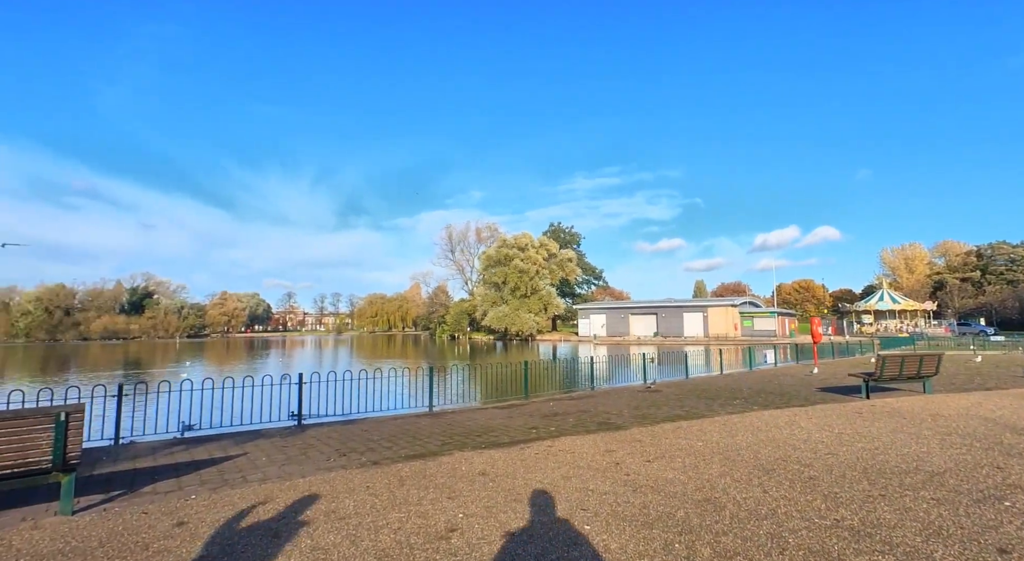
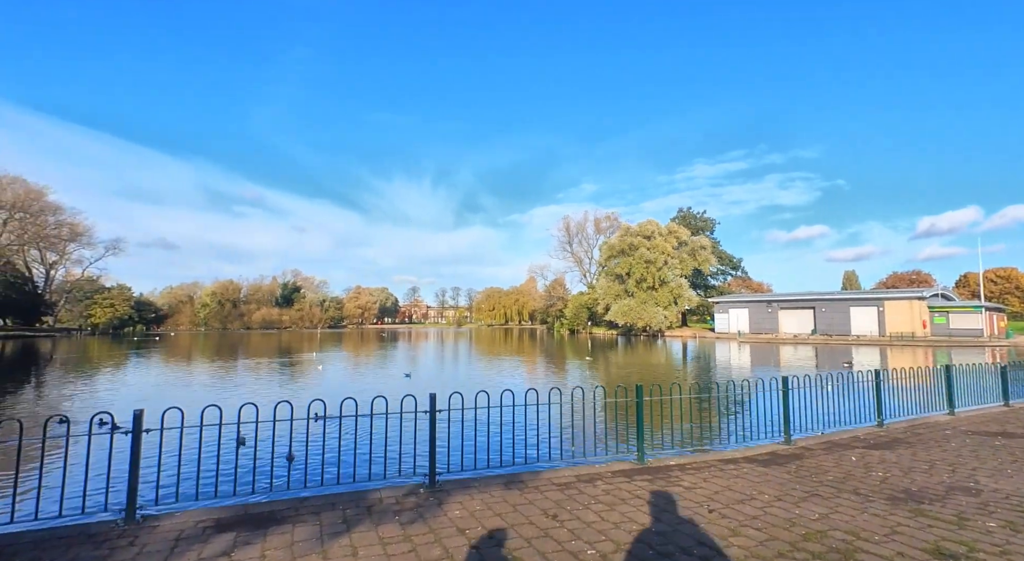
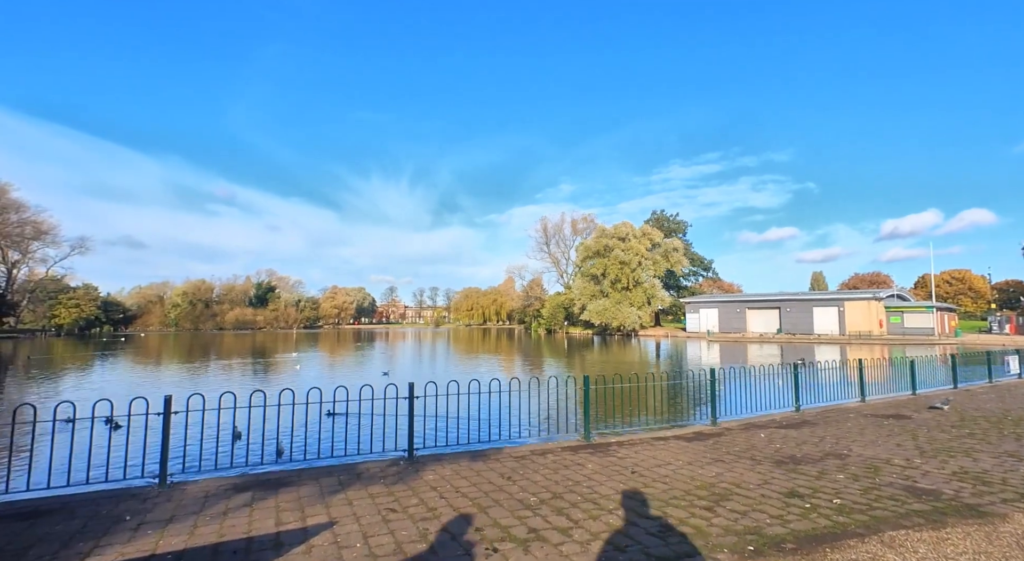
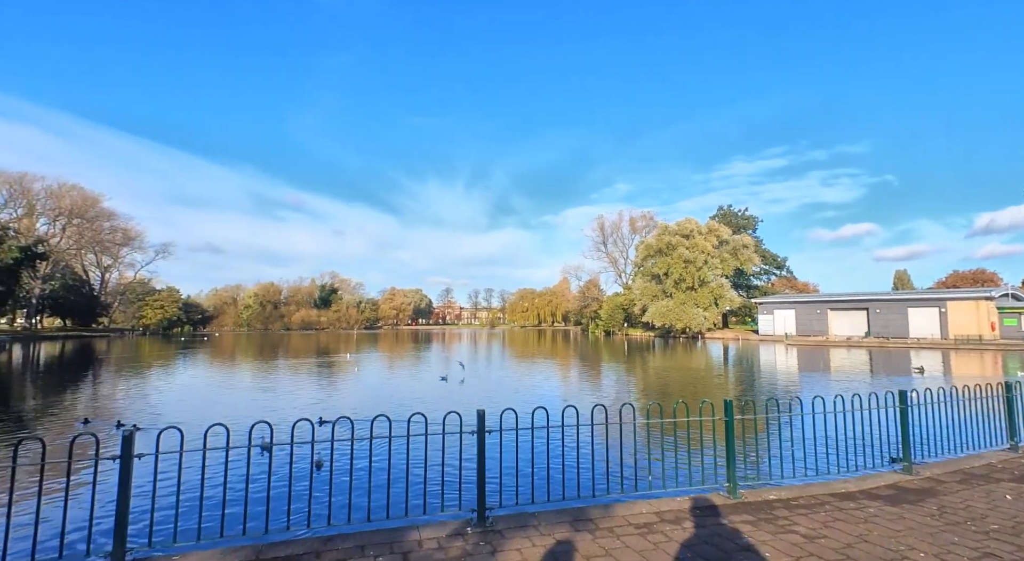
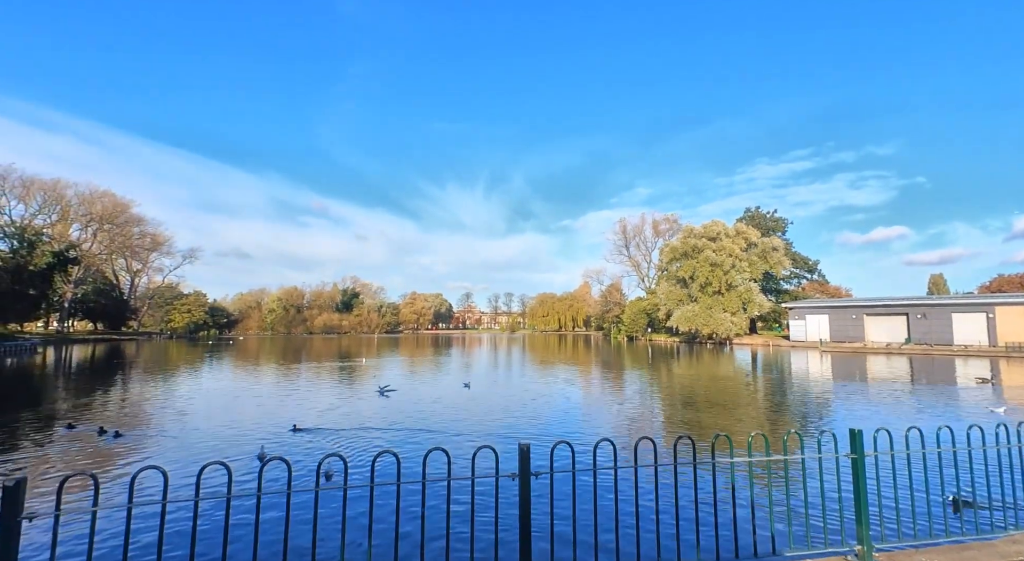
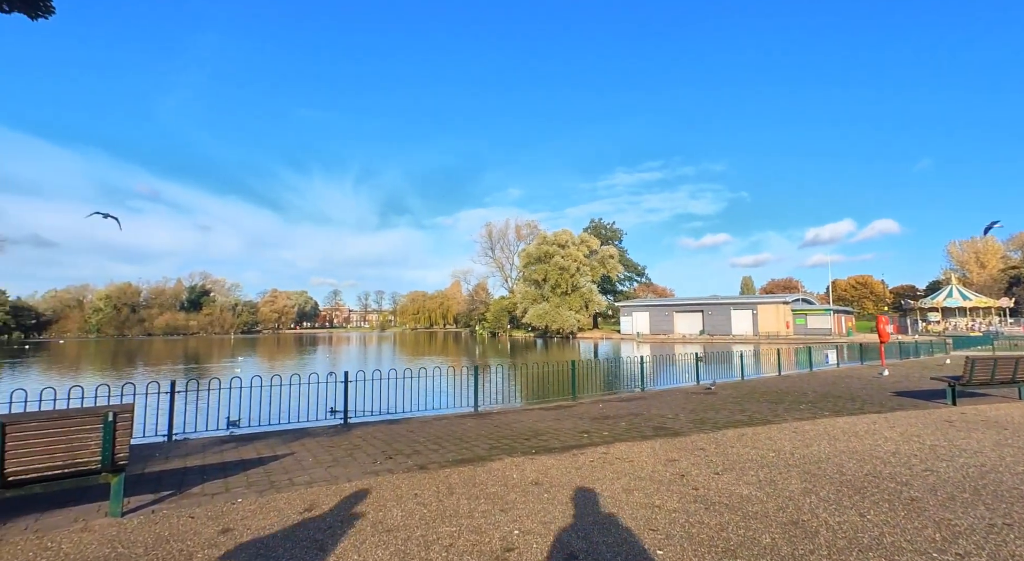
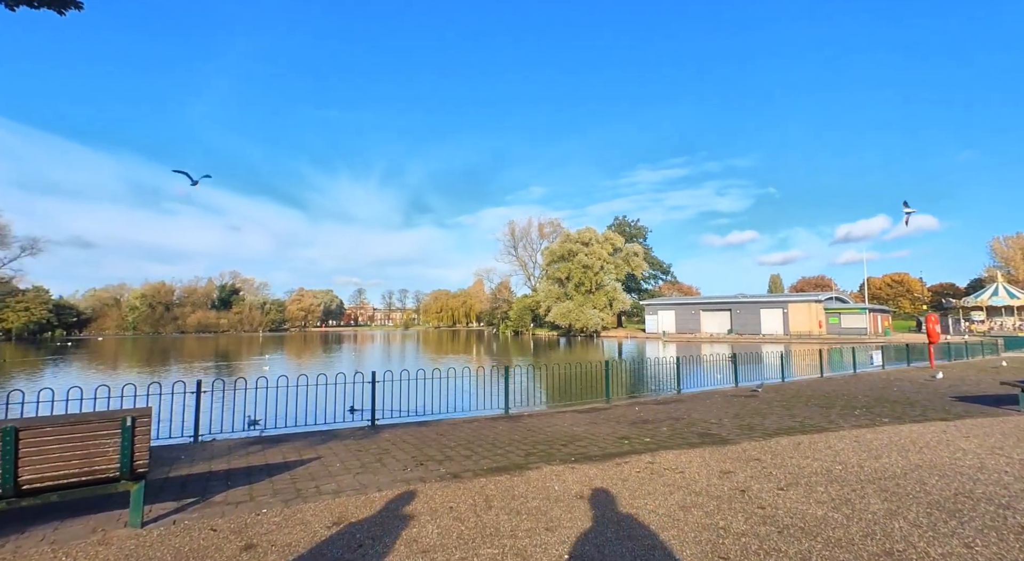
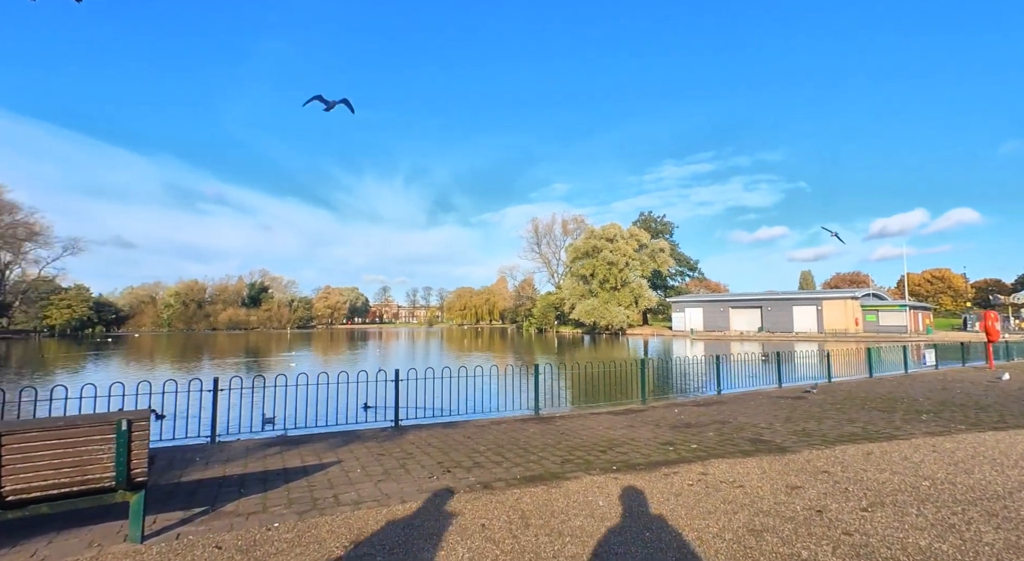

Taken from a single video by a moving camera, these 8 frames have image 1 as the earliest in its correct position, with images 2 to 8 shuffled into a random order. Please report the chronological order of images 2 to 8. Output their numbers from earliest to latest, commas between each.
6, 7, 8, 3, 2, 4, 5
